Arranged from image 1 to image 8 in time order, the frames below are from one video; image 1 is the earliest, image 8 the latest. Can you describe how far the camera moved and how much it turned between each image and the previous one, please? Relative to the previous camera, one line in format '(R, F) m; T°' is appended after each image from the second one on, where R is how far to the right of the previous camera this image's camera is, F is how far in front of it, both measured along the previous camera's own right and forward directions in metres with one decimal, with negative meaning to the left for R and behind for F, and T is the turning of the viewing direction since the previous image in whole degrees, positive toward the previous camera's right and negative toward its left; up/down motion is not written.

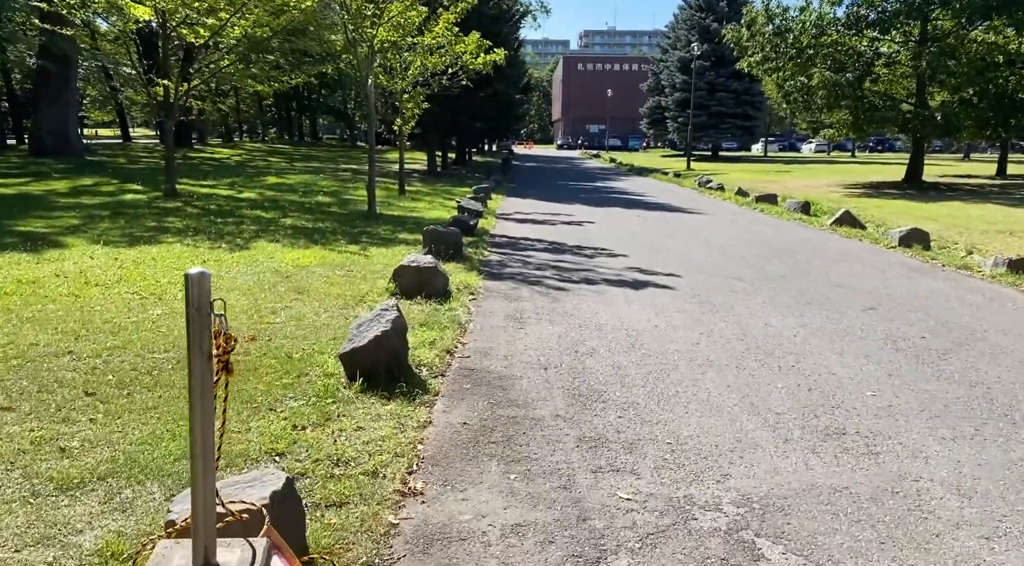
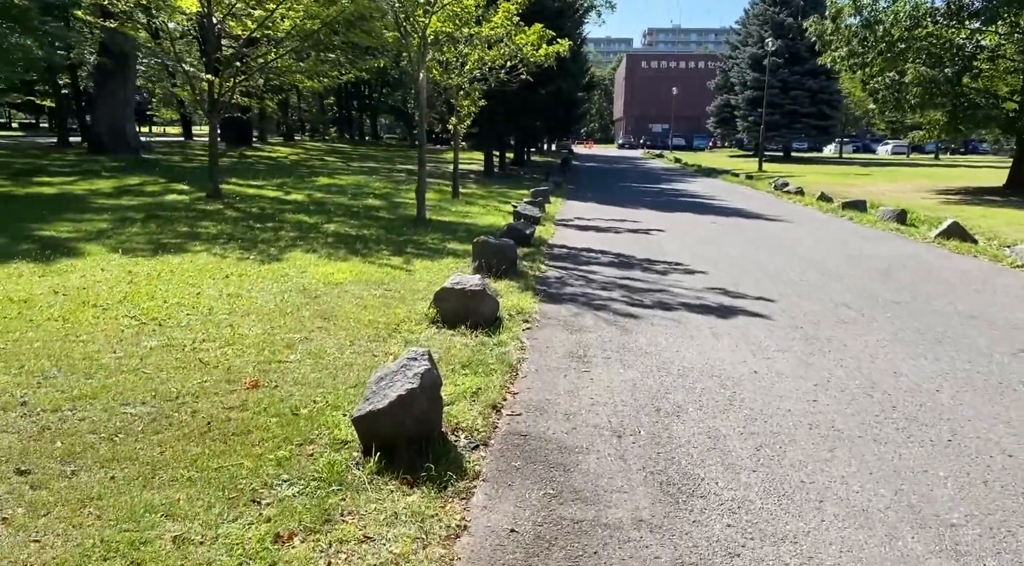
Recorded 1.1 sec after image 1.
(0.0, +1.3) m; -4°
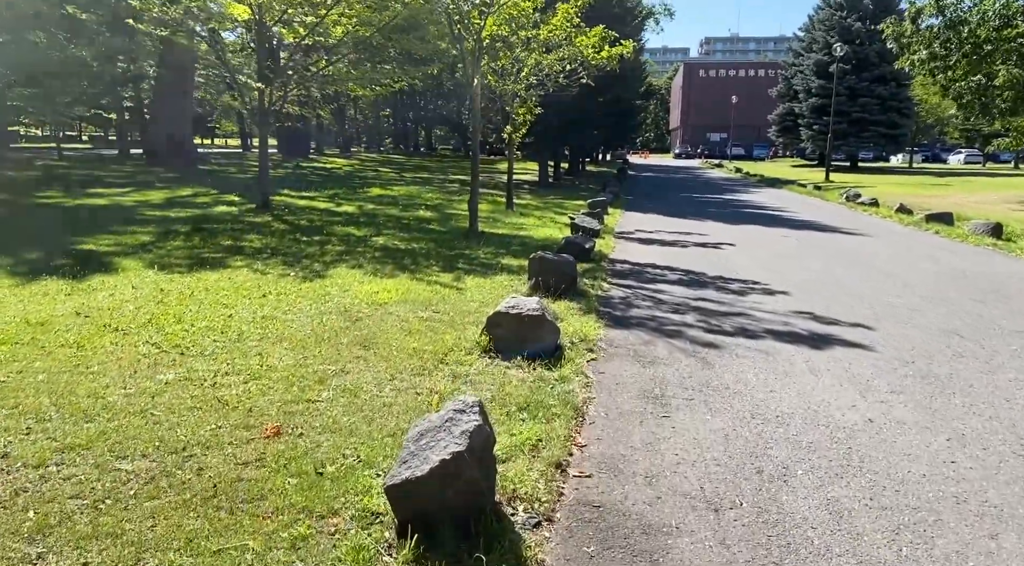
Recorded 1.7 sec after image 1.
(-0.1, +0.8) m; -4°
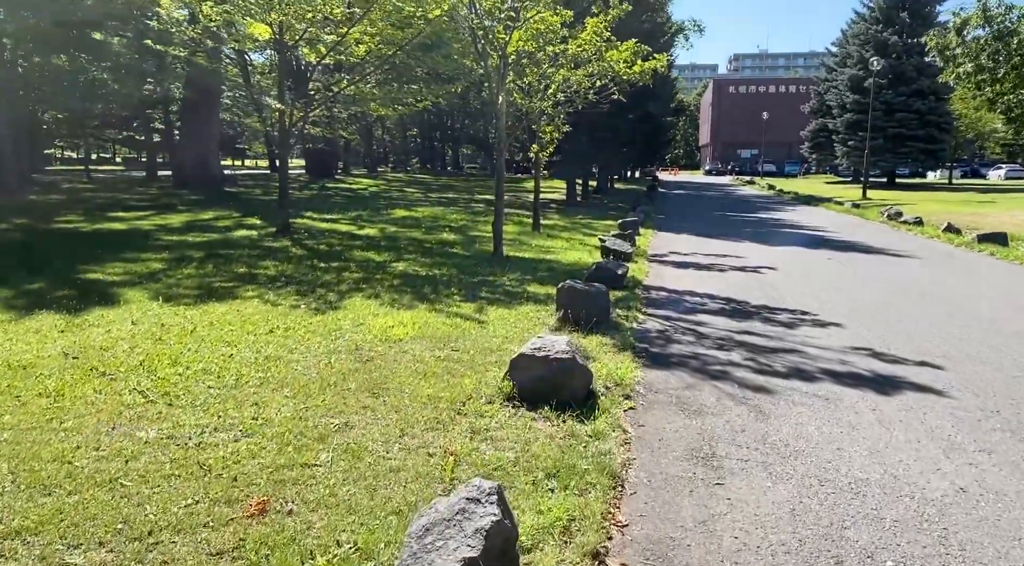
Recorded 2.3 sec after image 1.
(0.0, +0.6) m; -2°
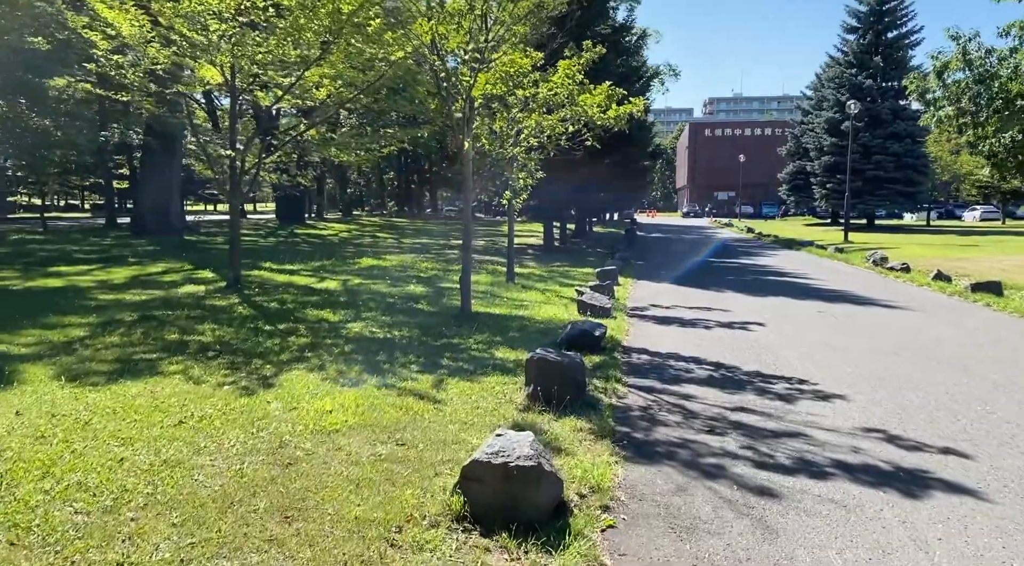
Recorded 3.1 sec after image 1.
(+0.2, +1.0) m; +1°
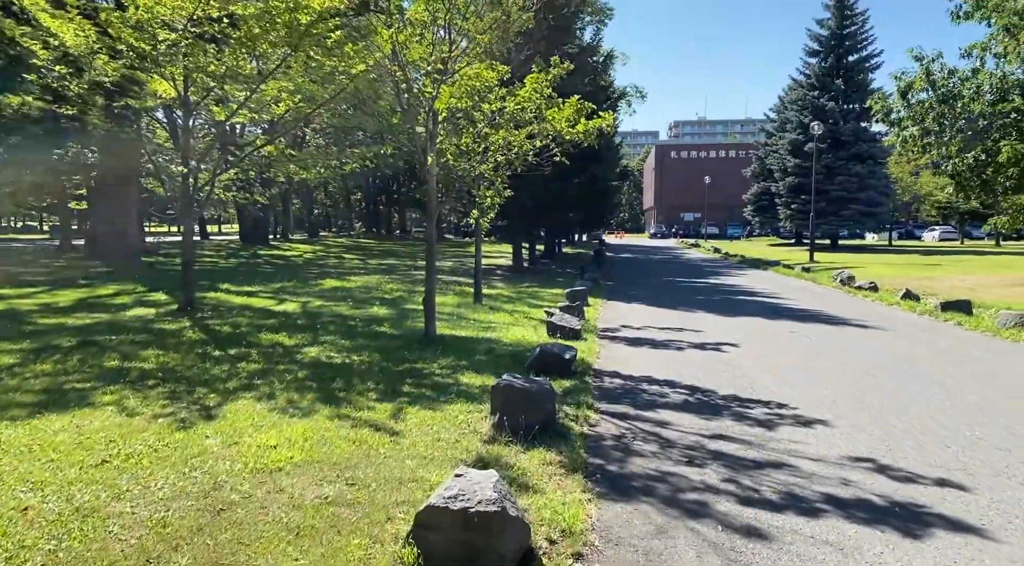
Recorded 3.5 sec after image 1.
(0.0, +0.5) m; +2°
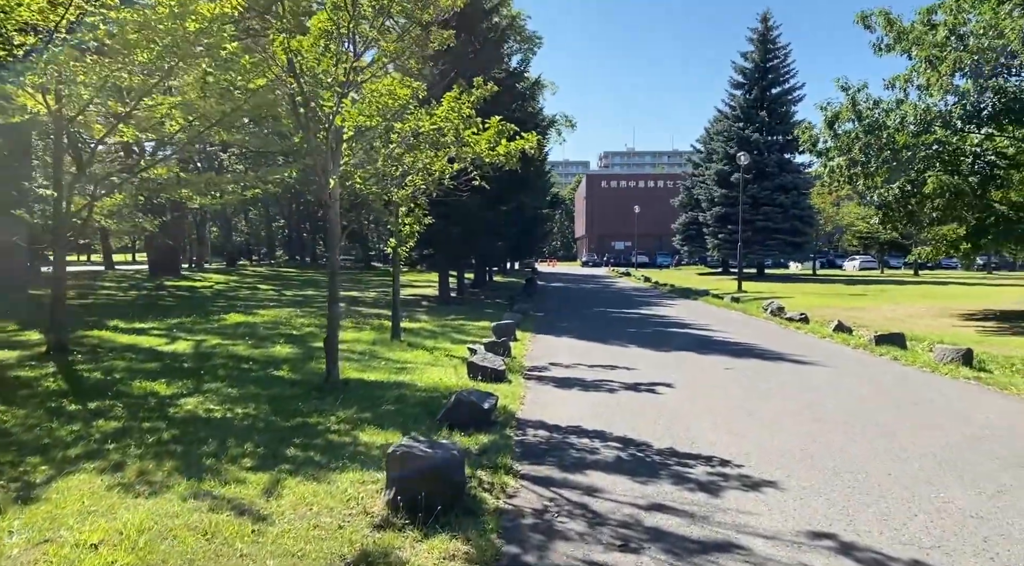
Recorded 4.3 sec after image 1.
(+0.2, +1.0) m; +5°
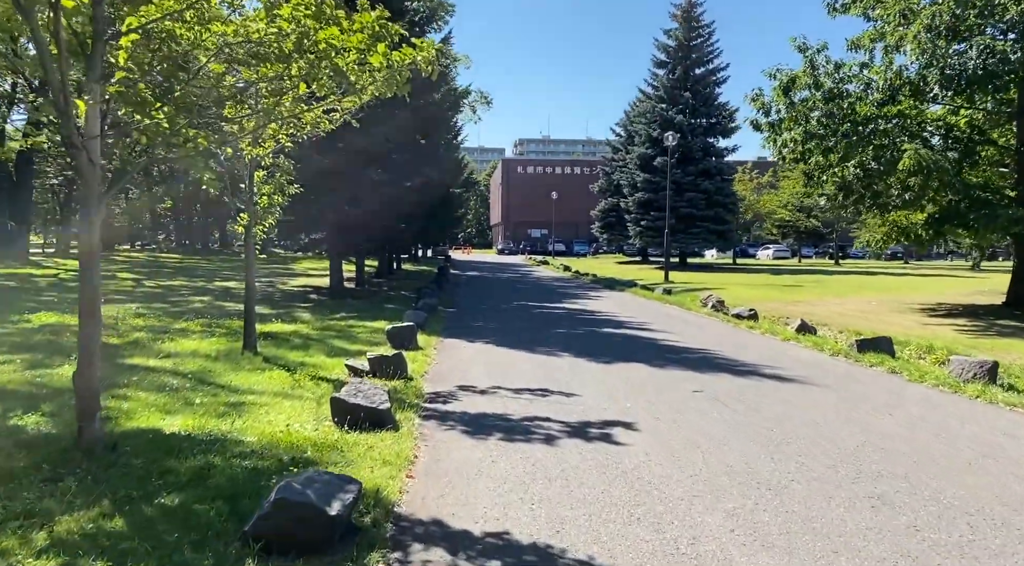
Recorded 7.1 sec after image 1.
(+0.2, +3.6) m; +6°
